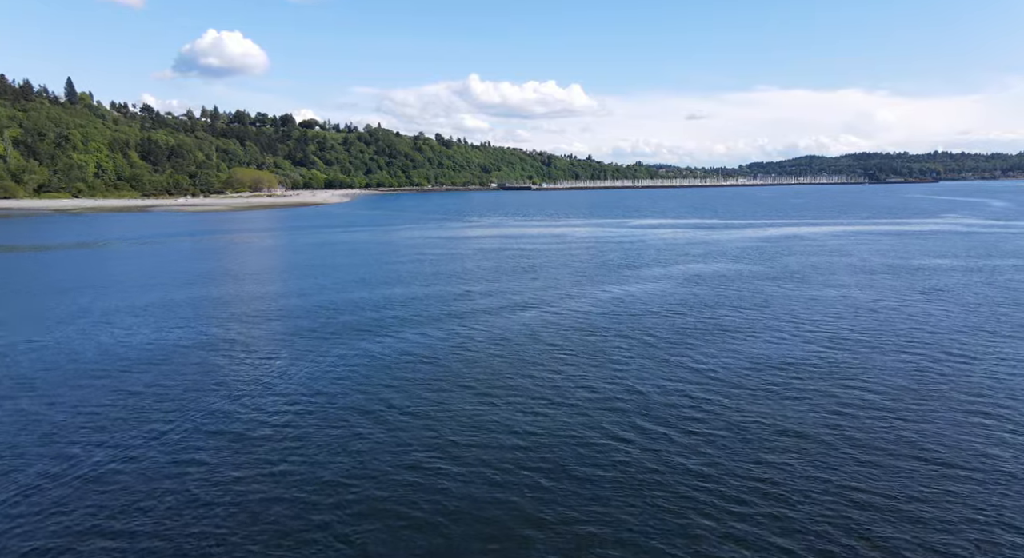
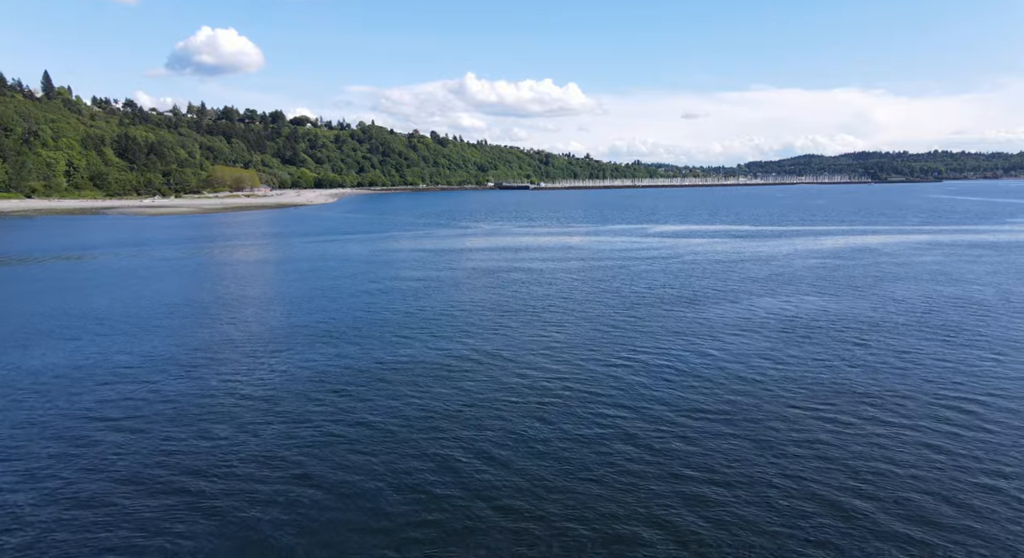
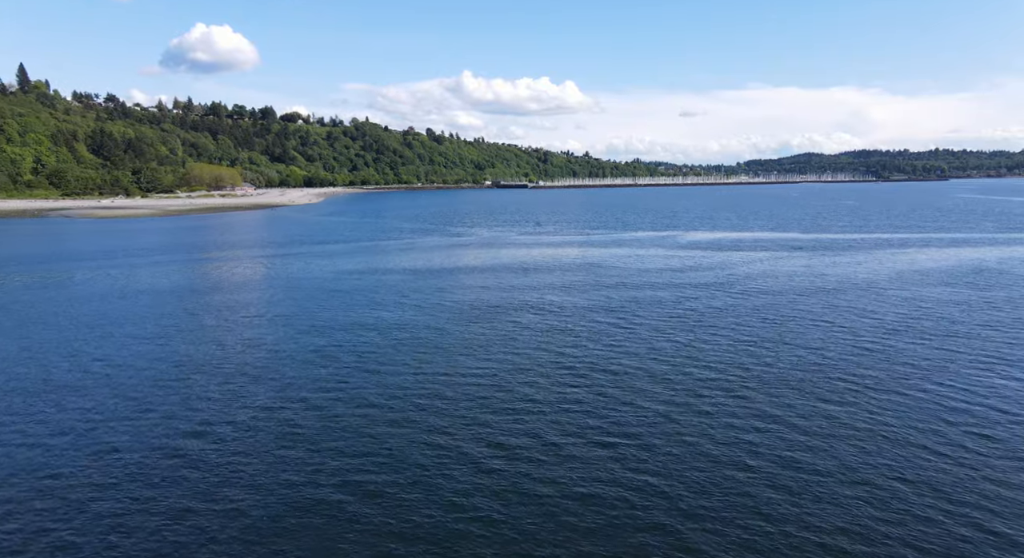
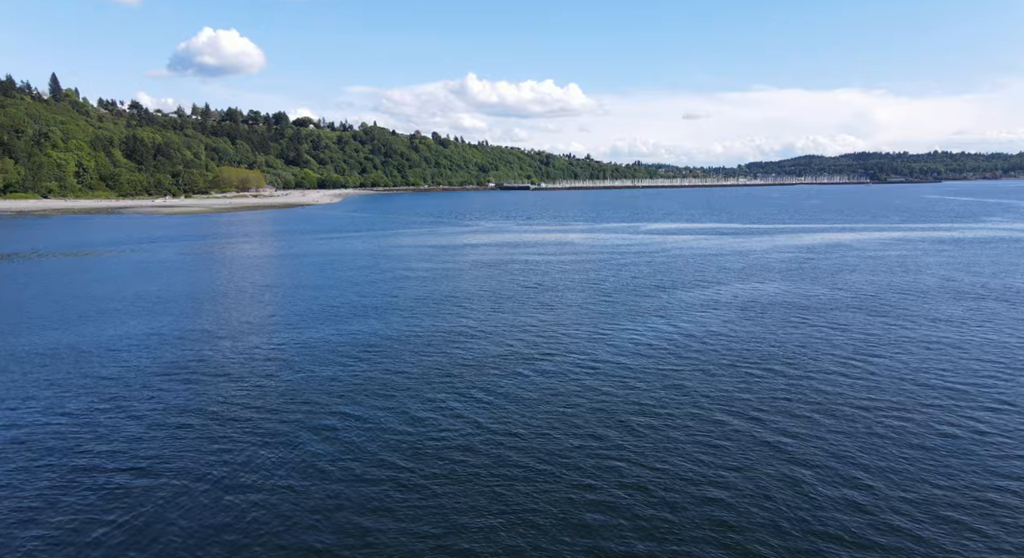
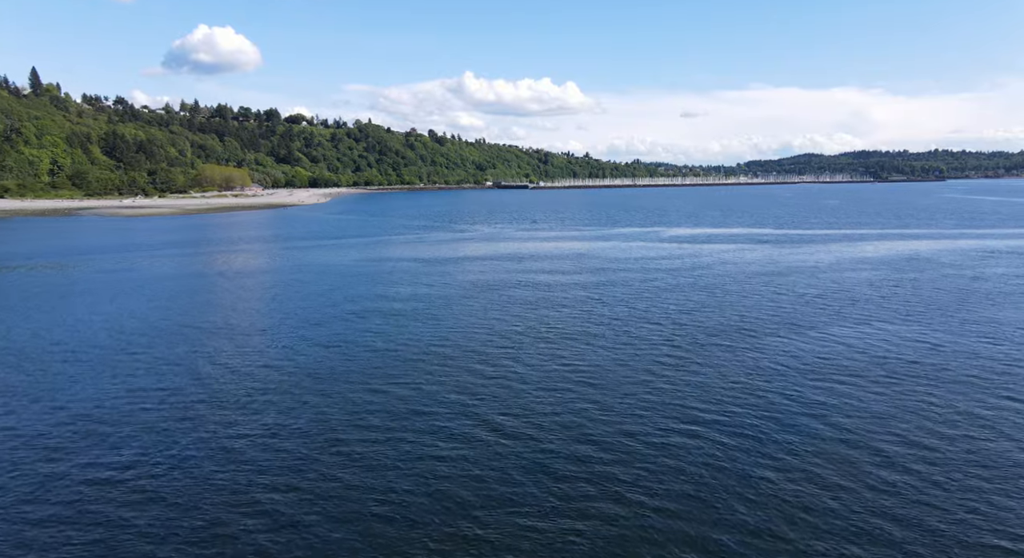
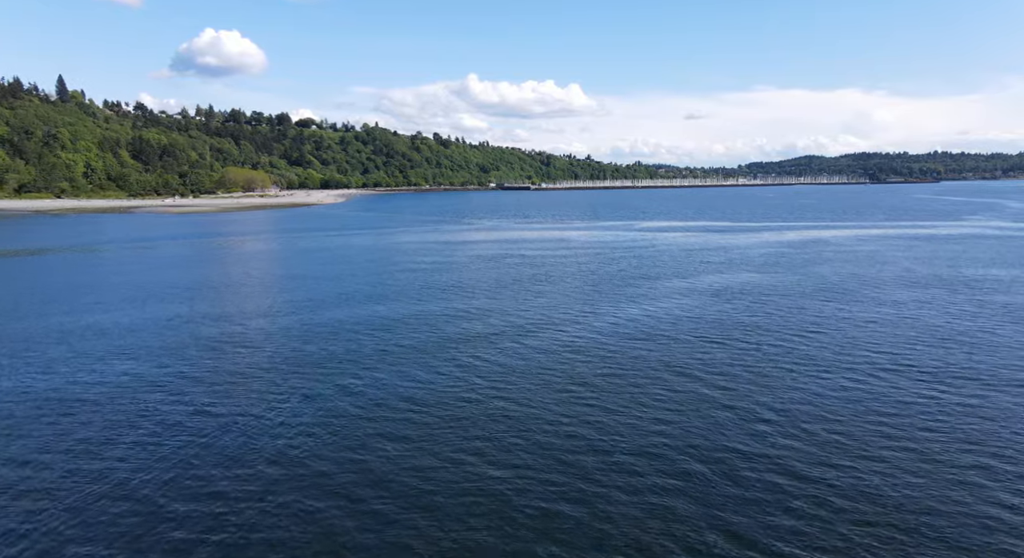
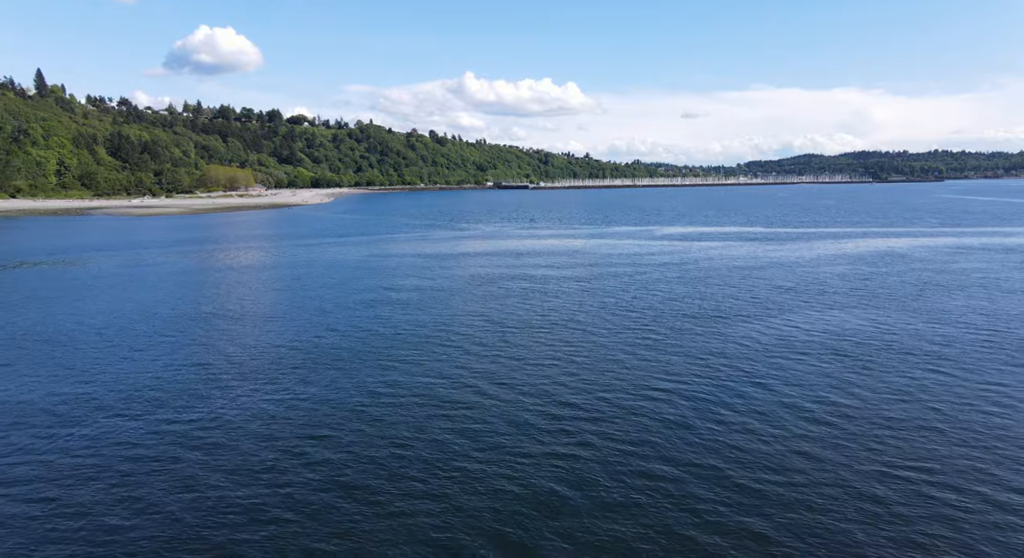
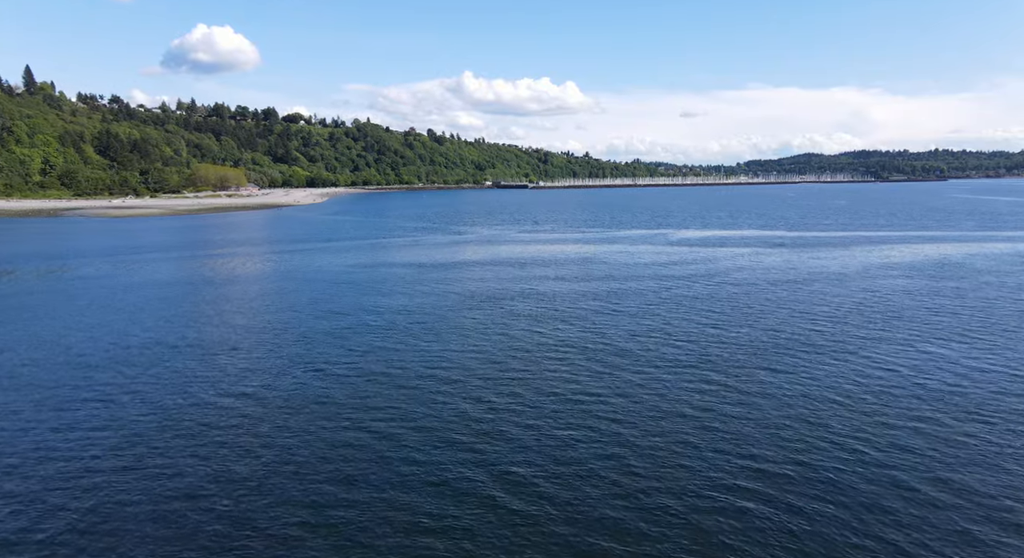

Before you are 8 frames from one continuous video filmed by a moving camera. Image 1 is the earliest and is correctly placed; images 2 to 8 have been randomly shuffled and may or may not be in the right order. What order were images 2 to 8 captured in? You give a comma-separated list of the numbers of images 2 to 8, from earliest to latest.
6, 4, 2, 7, 5, 8, 3
